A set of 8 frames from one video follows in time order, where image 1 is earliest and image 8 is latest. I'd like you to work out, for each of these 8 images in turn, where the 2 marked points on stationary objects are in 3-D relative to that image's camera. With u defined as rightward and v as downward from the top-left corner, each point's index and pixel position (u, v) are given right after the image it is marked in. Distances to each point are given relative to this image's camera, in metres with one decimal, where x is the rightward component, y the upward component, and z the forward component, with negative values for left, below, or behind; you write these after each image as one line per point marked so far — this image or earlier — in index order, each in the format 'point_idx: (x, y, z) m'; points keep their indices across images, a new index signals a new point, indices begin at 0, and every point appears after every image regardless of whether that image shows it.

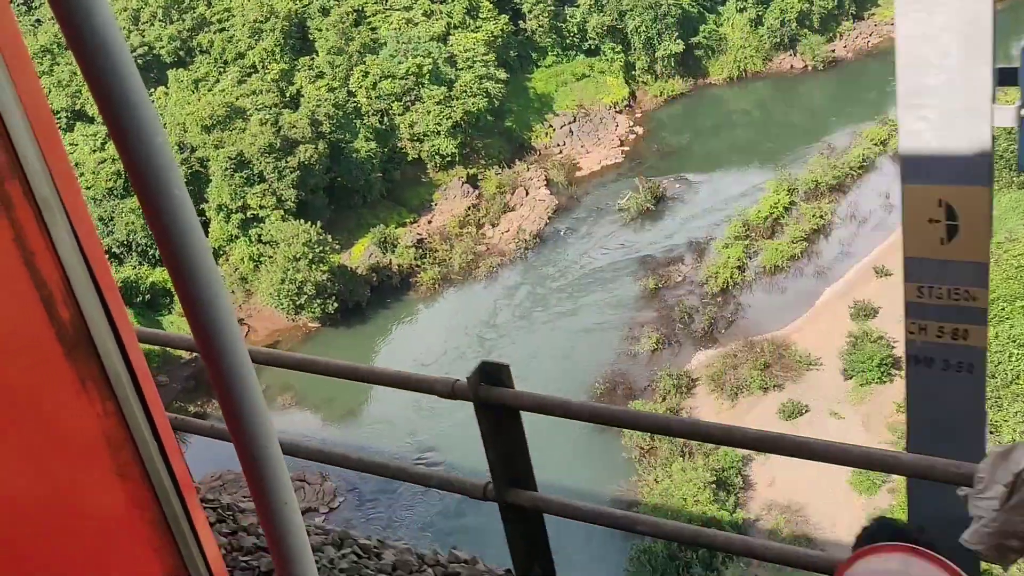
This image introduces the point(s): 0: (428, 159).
0: (-1.4, +2.2, +16.5) m
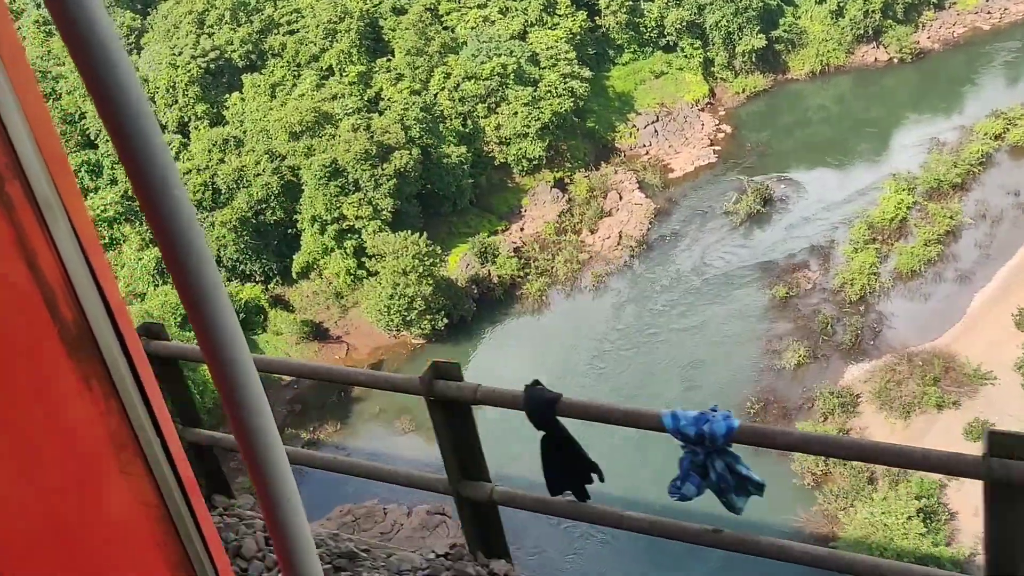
0: (0.0, +2.0, +15.7) m
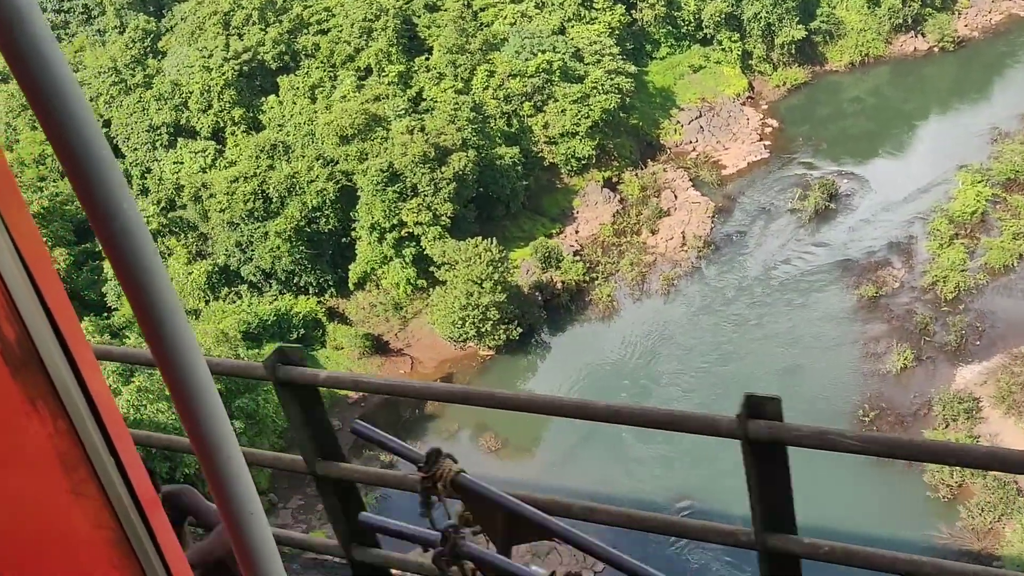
0: (+0.8, +2.0, +15.1) m
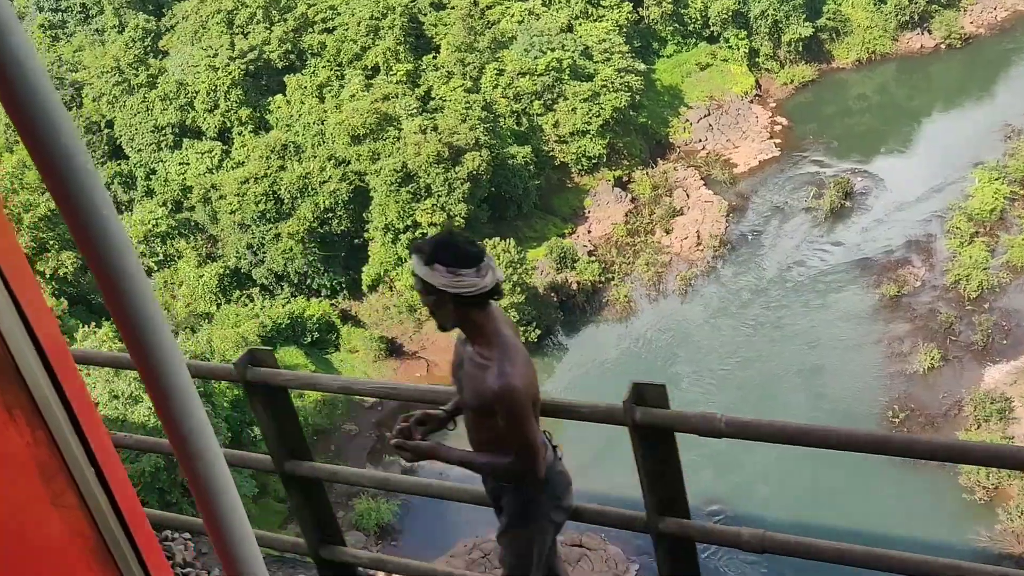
0: (+1.0, +1.9, +14.9) m
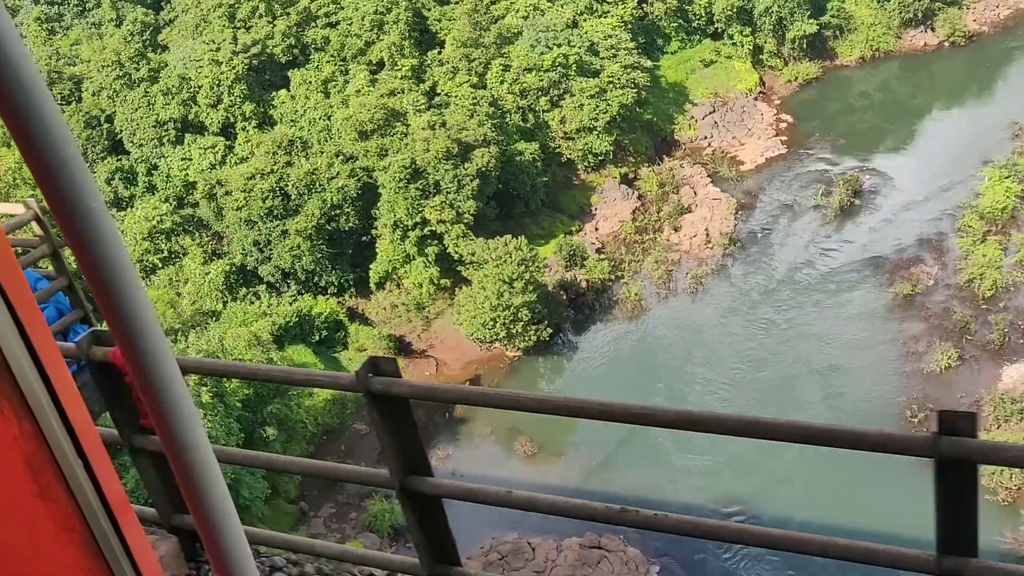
0: (+1.0, +2.0, +14.8) m
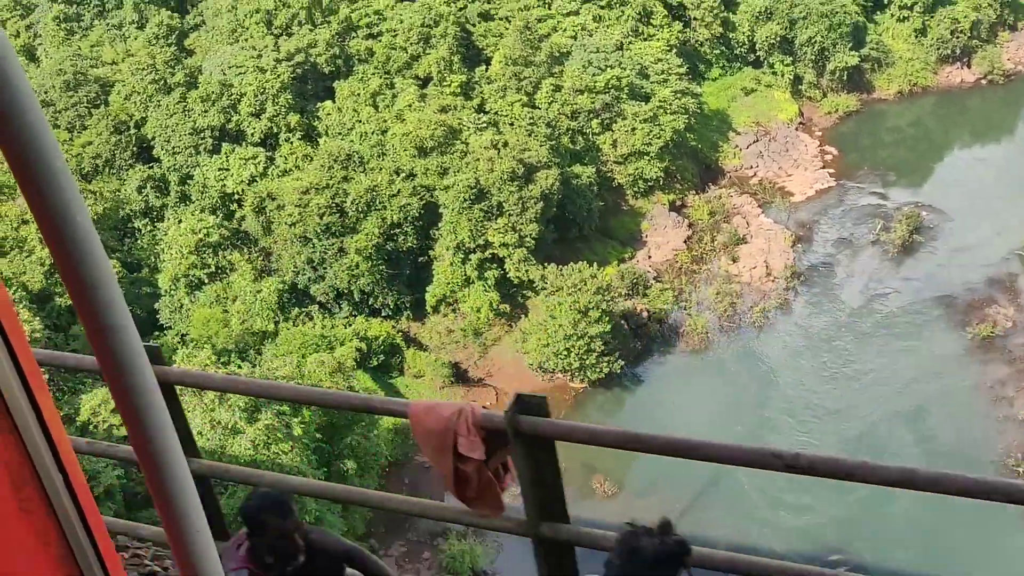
0: (+1.8, +1.6, +14.4) m
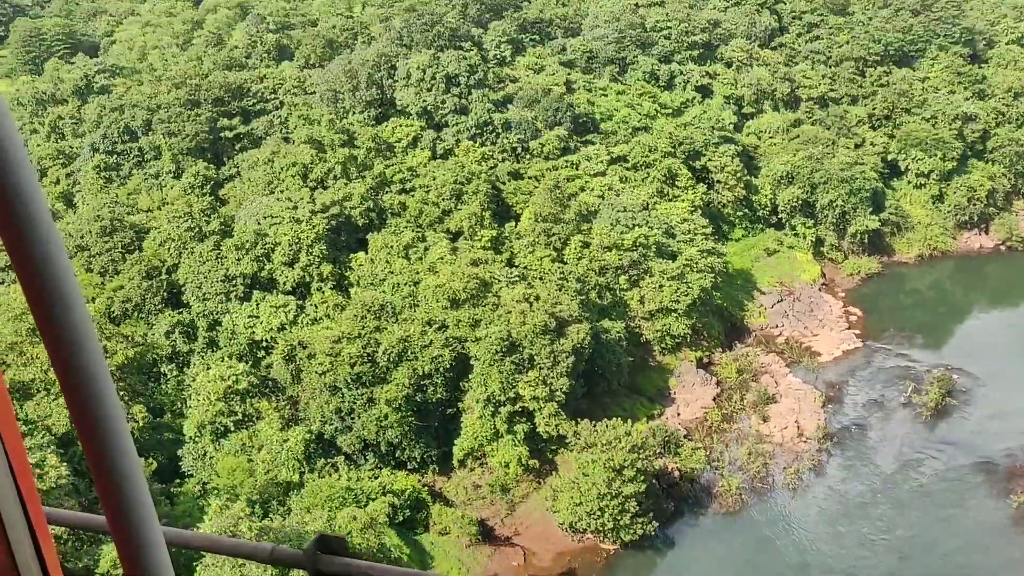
0: (+2.2, -0.8, +14.4) m
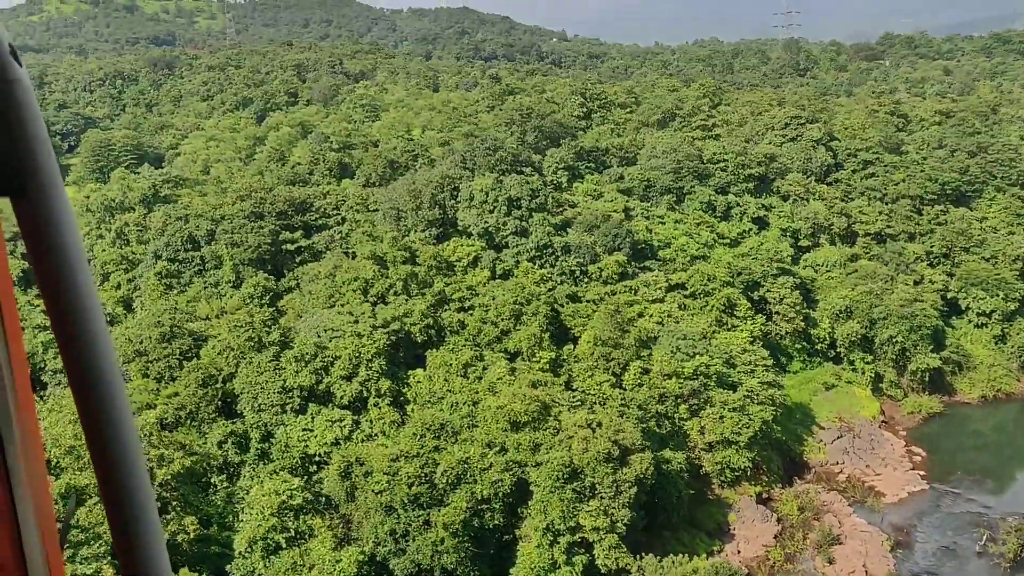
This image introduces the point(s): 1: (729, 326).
0: (+3.0, -2.7, +14.0) m
1: (+3.7, -0.7, +16.6) m
